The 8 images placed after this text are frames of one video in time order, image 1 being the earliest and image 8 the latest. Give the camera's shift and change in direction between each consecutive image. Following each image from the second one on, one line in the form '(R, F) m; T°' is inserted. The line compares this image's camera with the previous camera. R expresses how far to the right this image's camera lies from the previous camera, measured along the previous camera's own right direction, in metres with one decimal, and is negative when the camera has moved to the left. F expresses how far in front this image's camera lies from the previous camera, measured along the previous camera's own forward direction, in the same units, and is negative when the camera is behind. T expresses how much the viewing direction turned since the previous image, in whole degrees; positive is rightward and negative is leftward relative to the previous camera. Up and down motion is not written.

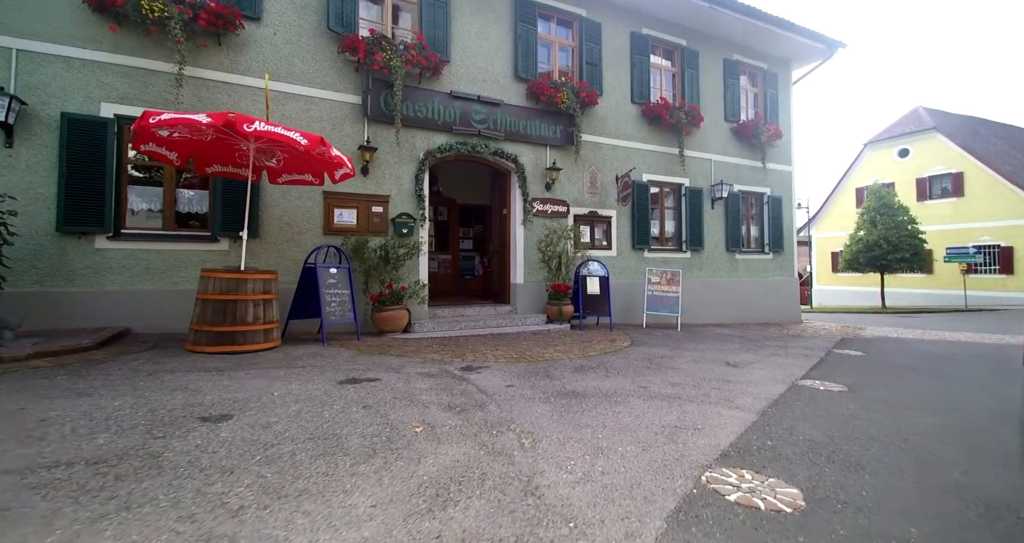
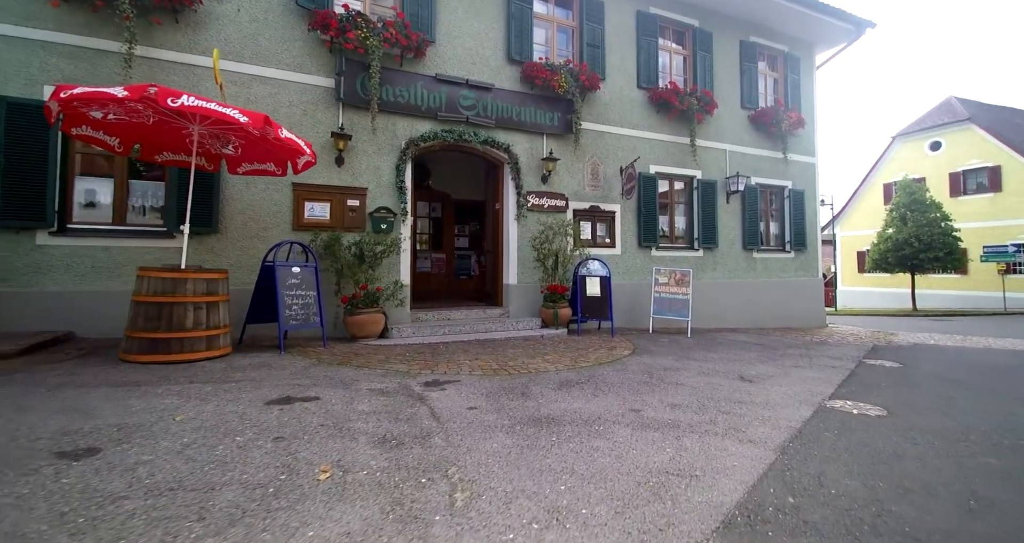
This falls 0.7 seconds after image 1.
(+0.4, +0.8) m; -2°
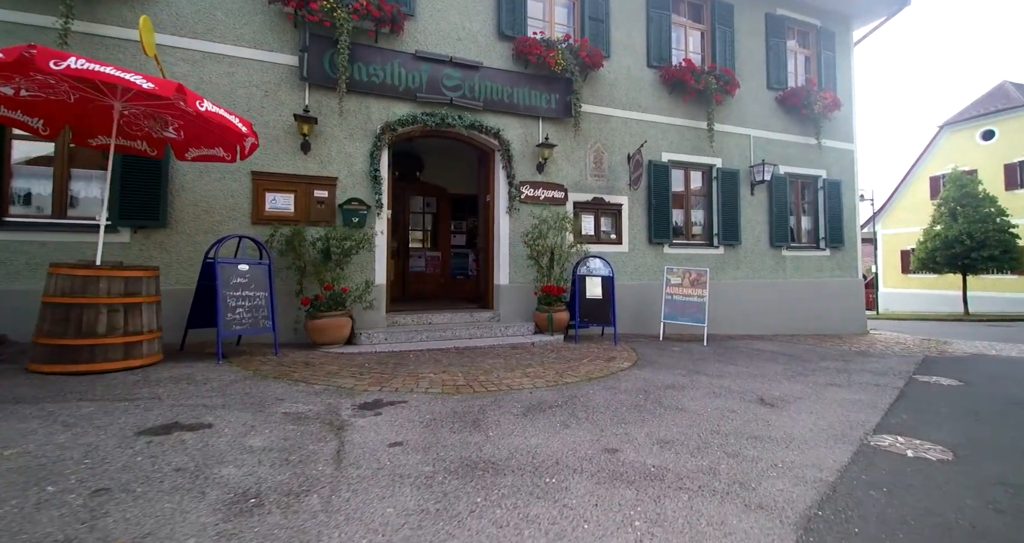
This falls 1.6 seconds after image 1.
(+0.5, +0.9) m; -3°
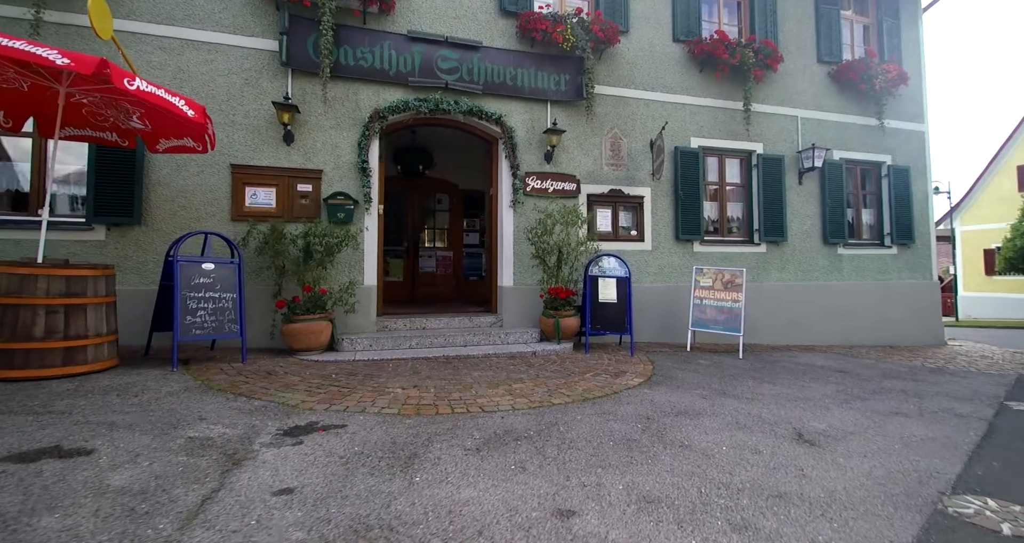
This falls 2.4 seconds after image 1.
(+0.6, +0.7) m; -5°
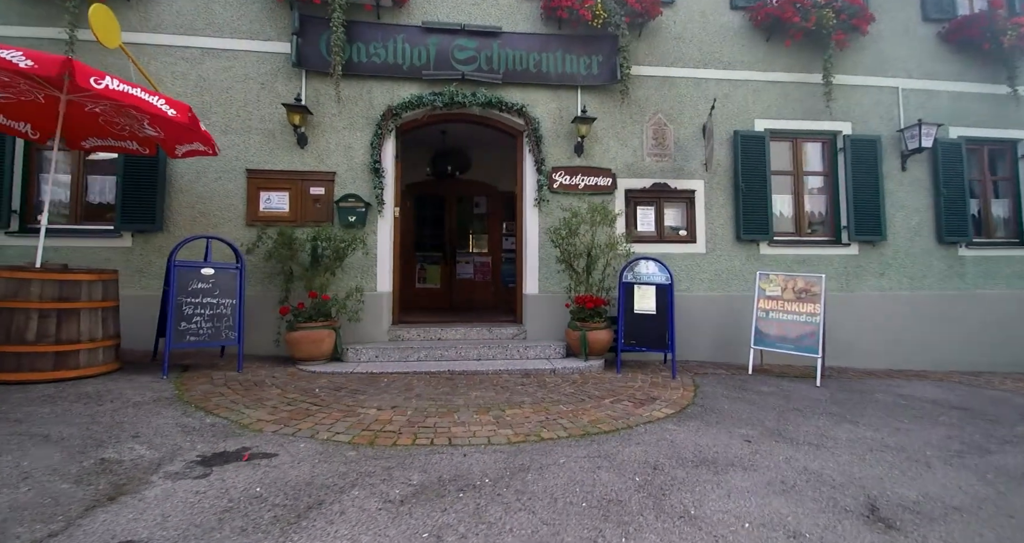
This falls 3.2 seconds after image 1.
(+0.7, +0.7) m; -10°
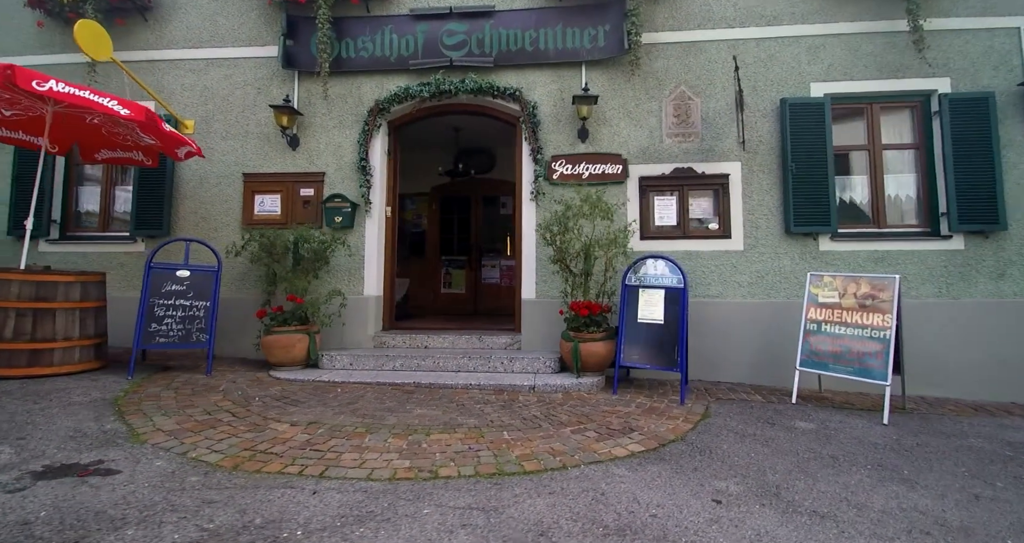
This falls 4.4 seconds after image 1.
(+1.1, +0.7) m; -11°
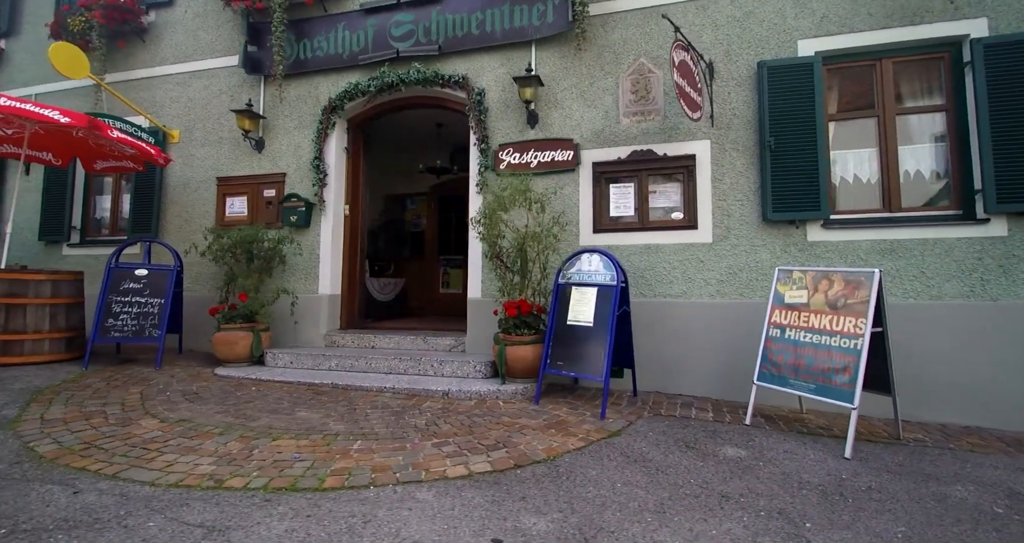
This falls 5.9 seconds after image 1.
(+1.4, +0.5) m; -10°
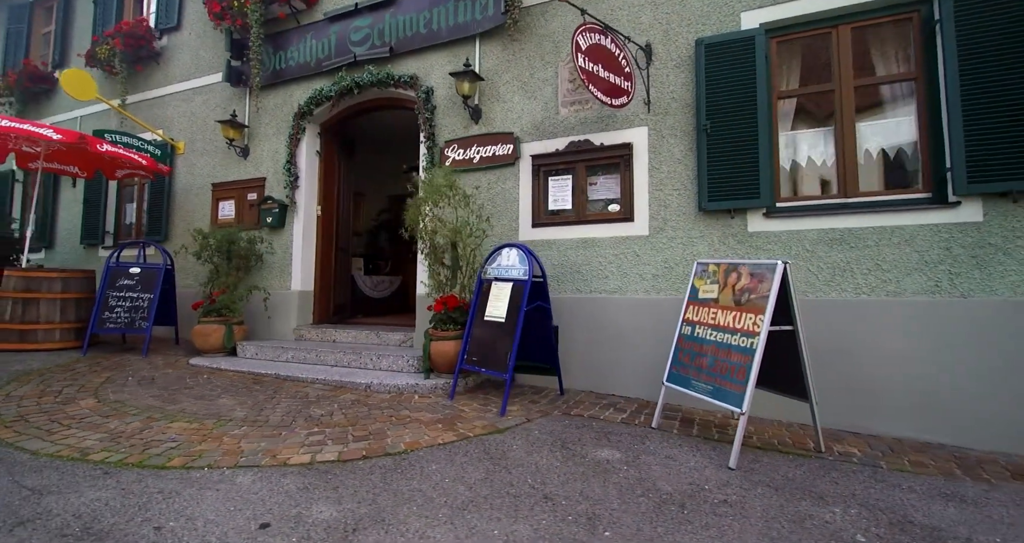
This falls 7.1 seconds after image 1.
(+1.3, +0.1) m; -8°
